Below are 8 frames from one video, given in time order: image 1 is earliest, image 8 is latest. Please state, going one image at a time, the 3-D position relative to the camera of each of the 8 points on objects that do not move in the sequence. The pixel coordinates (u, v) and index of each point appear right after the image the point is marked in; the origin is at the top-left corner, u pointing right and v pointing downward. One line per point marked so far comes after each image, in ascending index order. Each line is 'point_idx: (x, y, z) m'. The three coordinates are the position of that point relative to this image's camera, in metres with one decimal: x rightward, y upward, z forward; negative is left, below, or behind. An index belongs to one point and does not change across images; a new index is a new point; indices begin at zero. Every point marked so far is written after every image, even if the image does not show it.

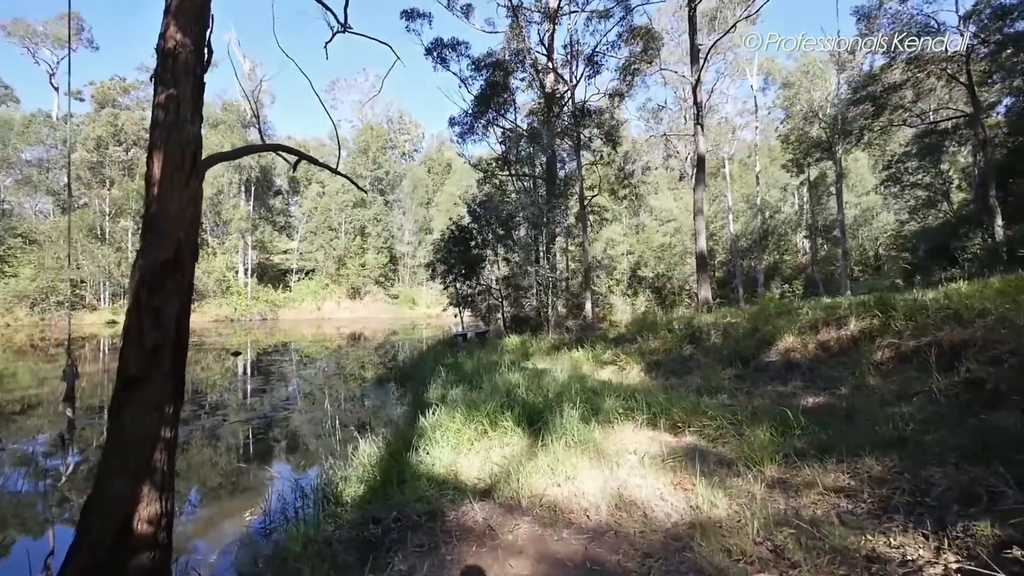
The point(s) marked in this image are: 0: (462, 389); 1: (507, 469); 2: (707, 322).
0: (-0.6, -1.3, +5.8) m
1: (0.0, -1.3, +3.3) m
2: (+3.2, -0.6, +7.7) m
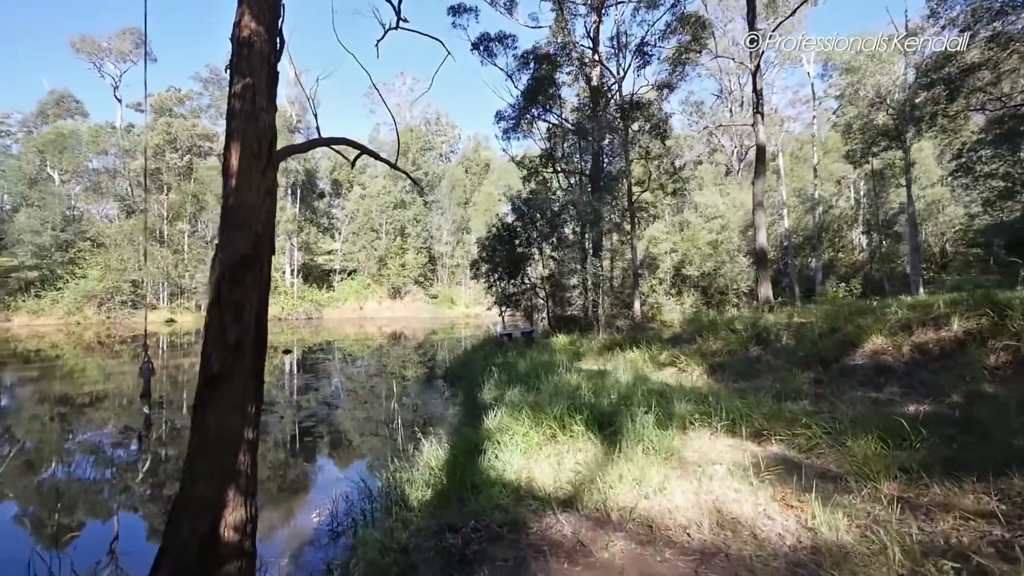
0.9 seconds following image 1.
0: (+0.1, -1.2, +5.6) m
1: (+0.5, -1.3, +3.1) m
2: (+4.1, -0.5, +7.2) m
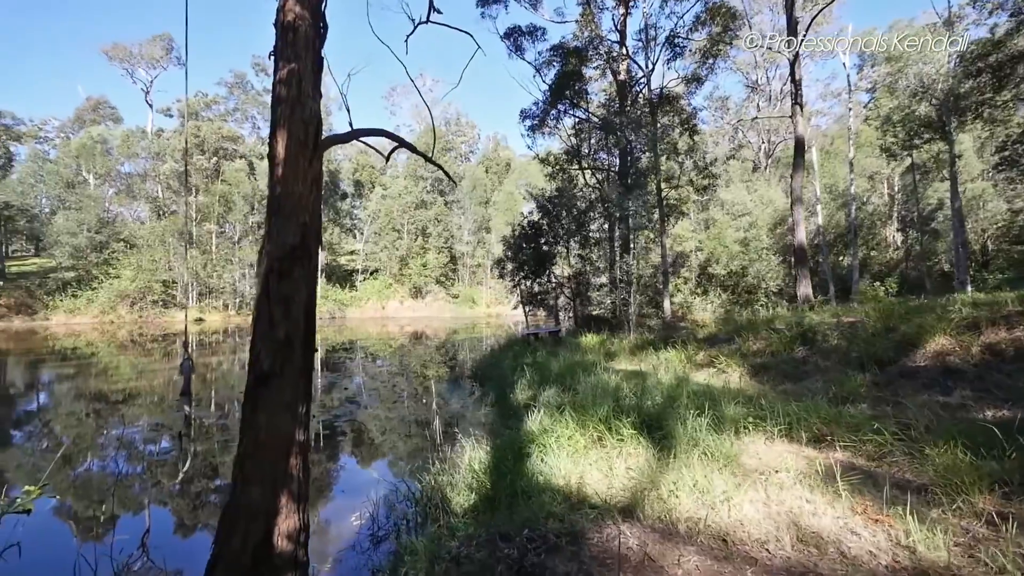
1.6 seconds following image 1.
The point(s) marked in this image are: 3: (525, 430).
0: (+0.5, -1.2, +5.4) m
1: (+0.8, -1.2, +2.9) m
2: (+4.6, -0.5, +6.9) m
3: (+0.1, -1.3, +4.1) m
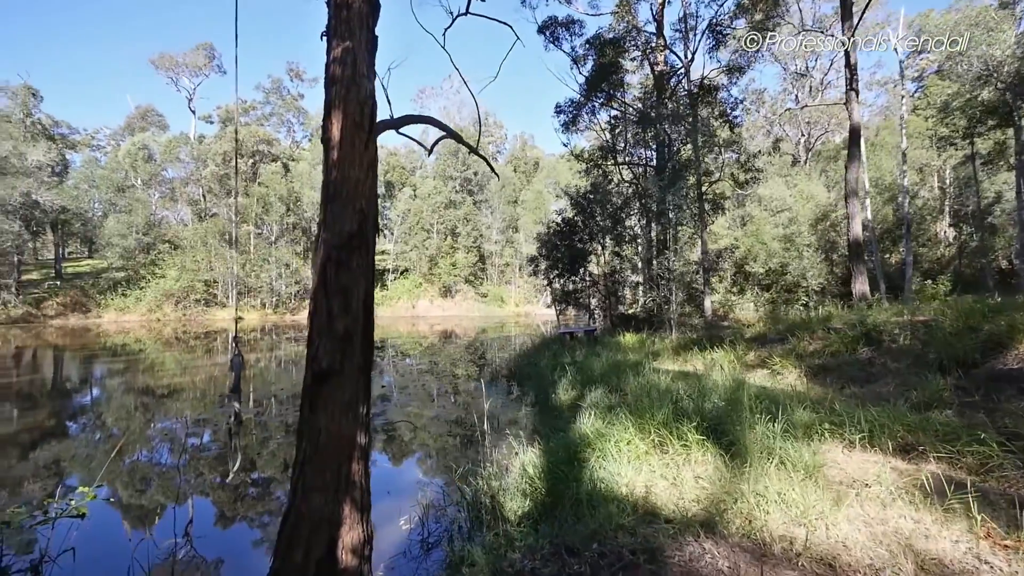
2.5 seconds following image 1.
0: (+1.0, -1.1, +5.2) m
1: (+1.2, -1.2, +2.6) m
2: (+5.1, -0.4, +6.4) m
3: (+0.5, -1.2, +3.9) m
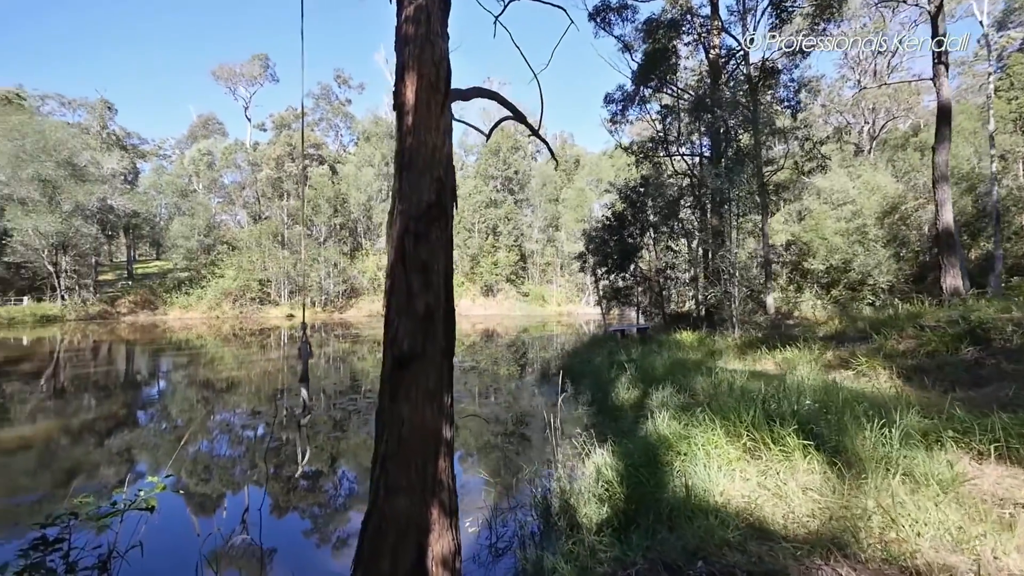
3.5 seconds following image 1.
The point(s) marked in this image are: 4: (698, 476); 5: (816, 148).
0: (+1.7, -1.1, +4.8) m
1: (+1.6, -1.1, +2.2) m
2: (+5.9, -0.3, +5.7) m
3: (+1.1, -1.1, +3.6) m
4: (+1.1, -1.1, +2.7) m
5: (+7.2, +3.4, +11.0) m
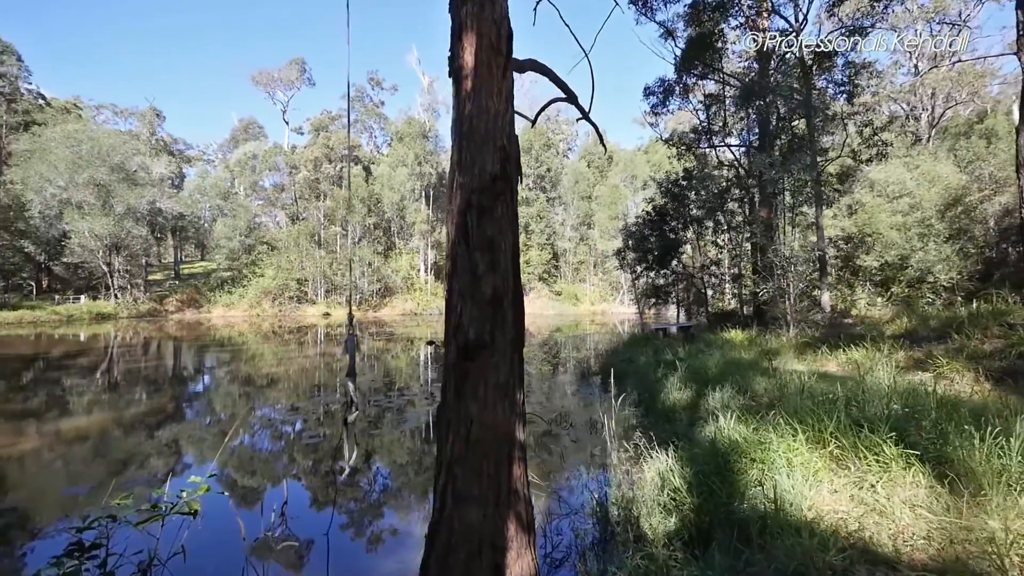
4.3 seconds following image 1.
0: (+2.1, -1.0, +4.5) m
1: (+1.9, -1.0, +1.9) m
2: (+6.4, -0.3, +5.1) m
3: (+1.4, -1.1, +3.3) m
4: (+1.4, -1.1, +2.4) m
5: (+8.1, +3.5, +10.3) m
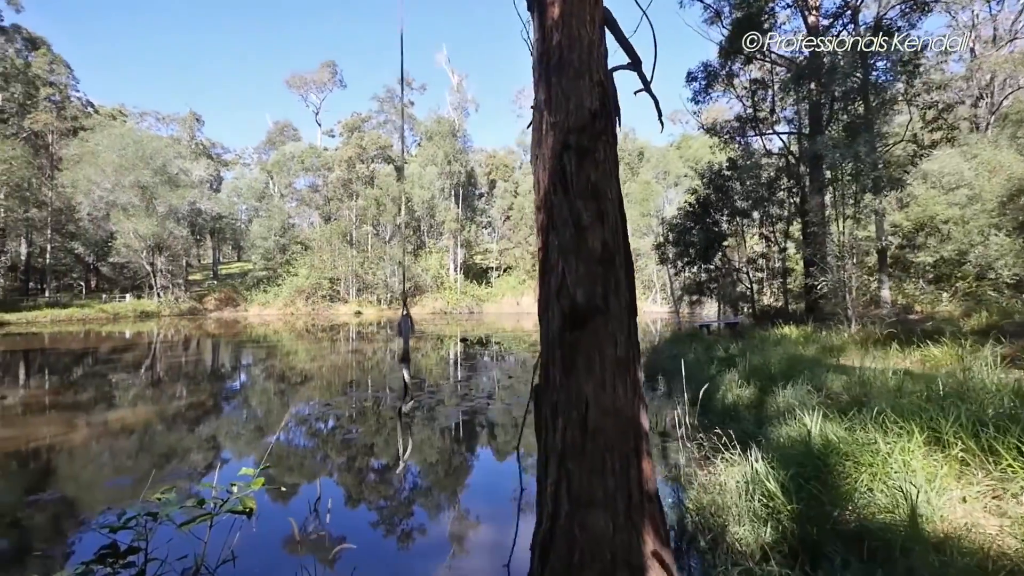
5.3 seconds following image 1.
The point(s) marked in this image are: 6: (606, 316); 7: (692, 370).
0: (+2.6, -0.9, +4.1) m
1: (+2.2, -0.9, +1.5) m
2: (+6.9, -0.1, +4.4) m
3: (+1.8, -0.9, +2.9) m
4: (+1.8, -0.9, +2.1) m
5: (+8.8, +3.6, +9.5) m
6: (+0.2, -0.1, +1.2) m
7: (+2.6, -1.1, +6.7) m
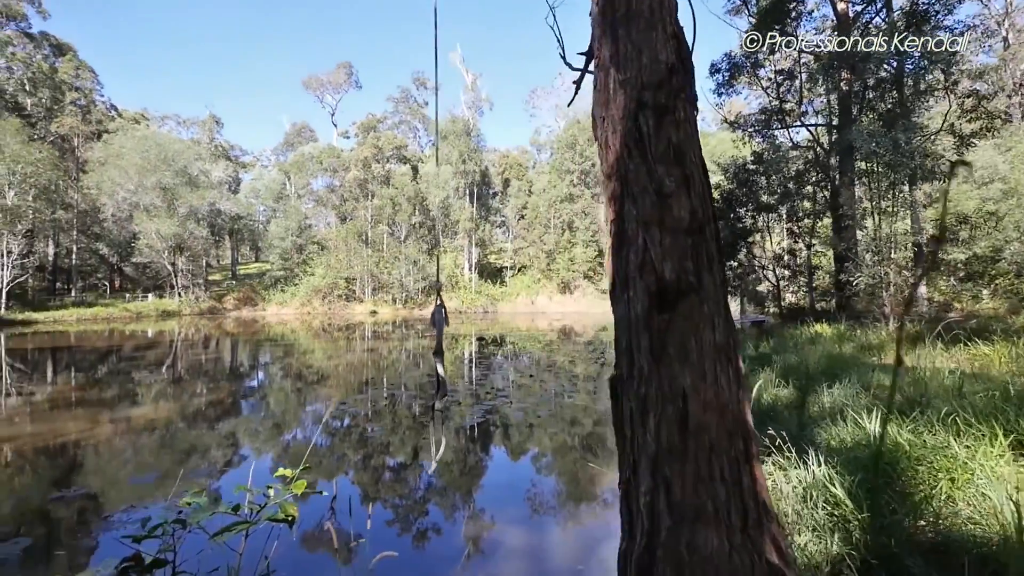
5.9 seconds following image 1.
0: (+2.8, -0.8, +3.8) m
1: (+2.4, -0.8, +1.3) m
2: (+7.1, -0.1, +4.1) m
3: (+2.1, -0.9, +2.7) m
4: (+1.9, -0.9, +1.9) m
5: (+9.2, +3.6, +9.1) m
6: (+0.4, 0.0, +1.0) m
7: (+3.0, -1.1, +6.5) m
